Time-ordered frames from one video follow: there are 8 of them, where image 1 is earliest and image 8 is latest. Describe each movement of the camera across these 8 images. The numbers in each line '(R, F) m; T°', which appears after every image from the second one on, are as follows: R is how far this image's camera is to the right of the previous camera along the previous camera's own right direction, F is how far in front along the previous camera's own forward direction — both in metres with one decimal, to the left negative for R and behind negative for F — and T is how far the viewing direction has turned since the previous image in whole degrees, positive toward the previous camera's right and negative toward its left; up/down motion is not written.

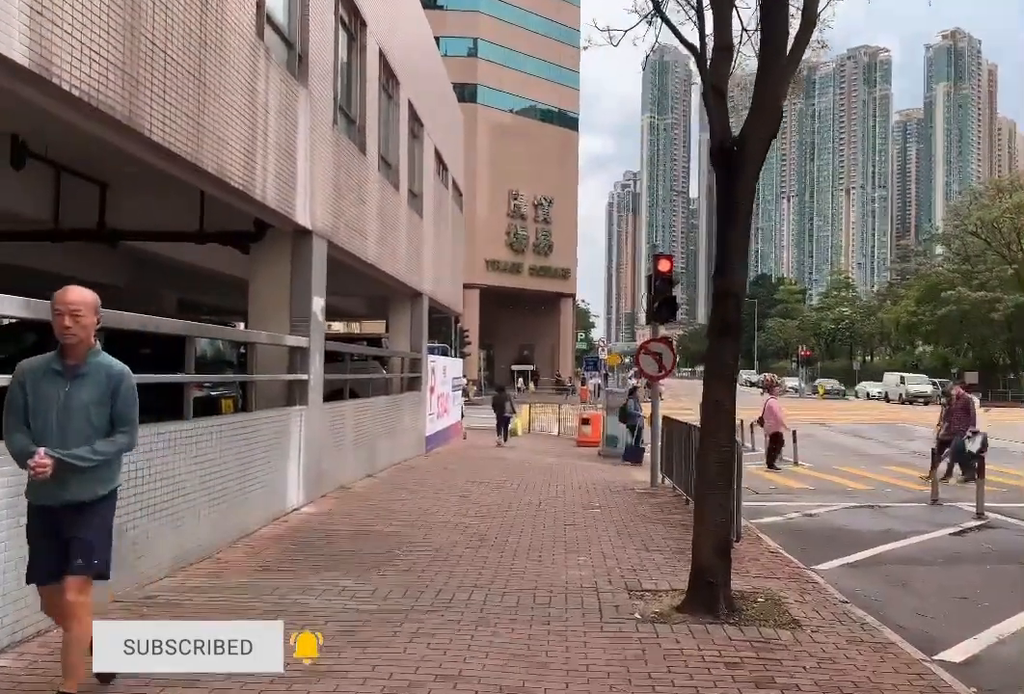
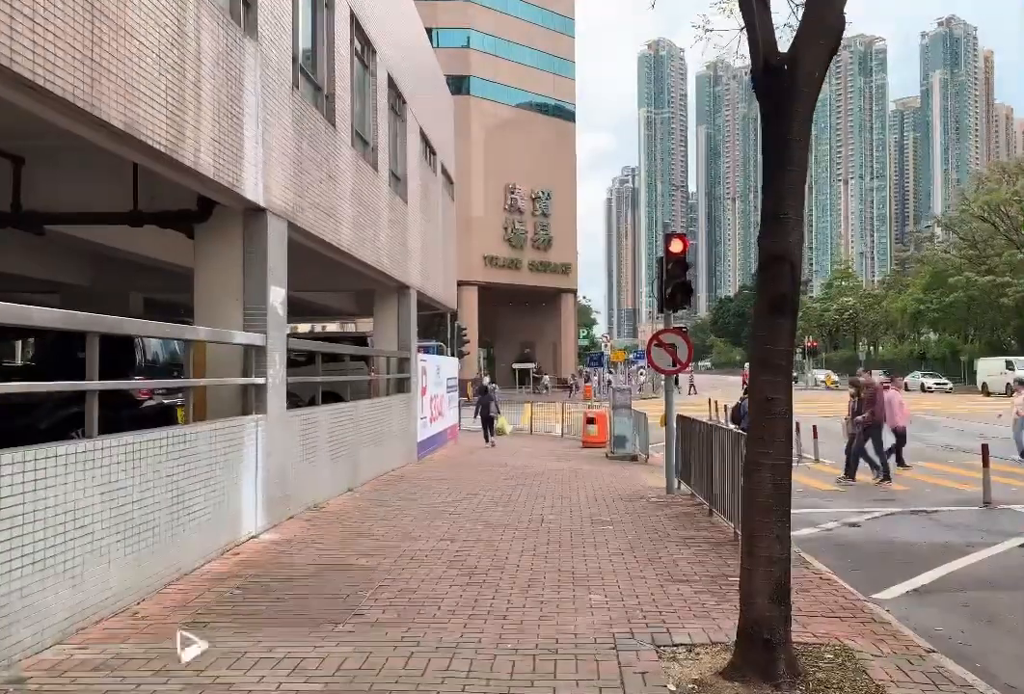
(+0.1, +1.5) m; 0°
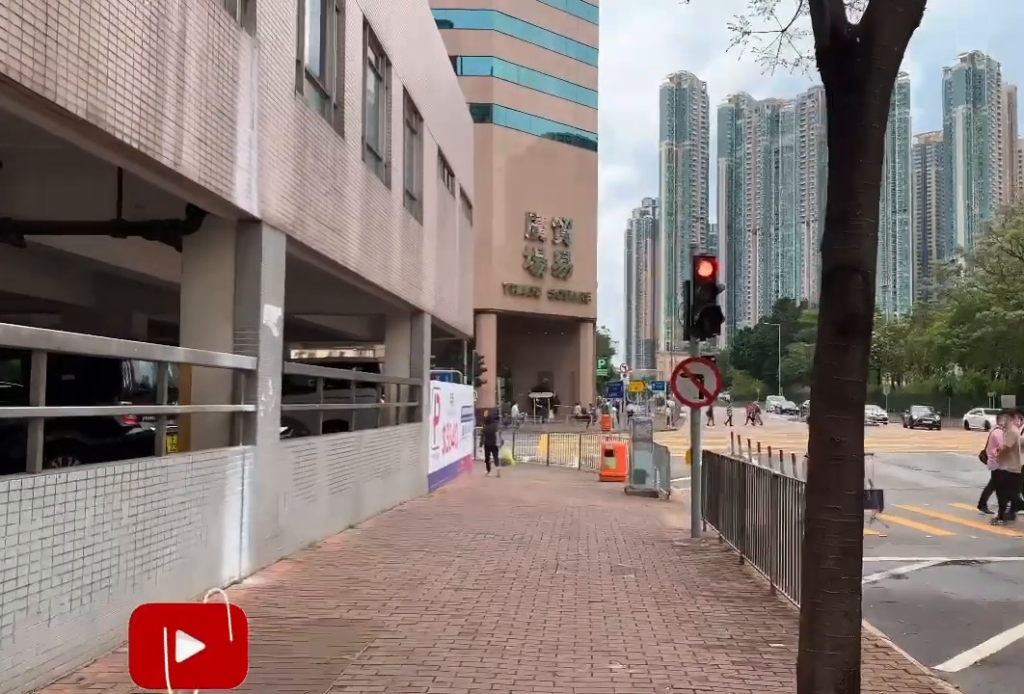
(0.0, +0.8) m; -1°
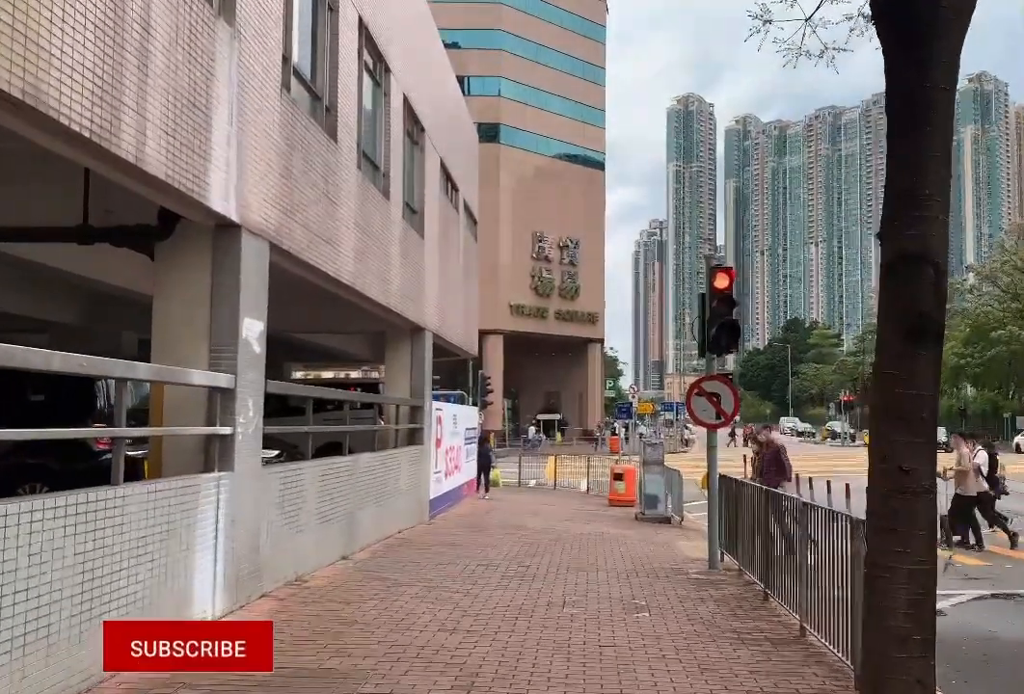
(0.0, +0.7) m; 0°
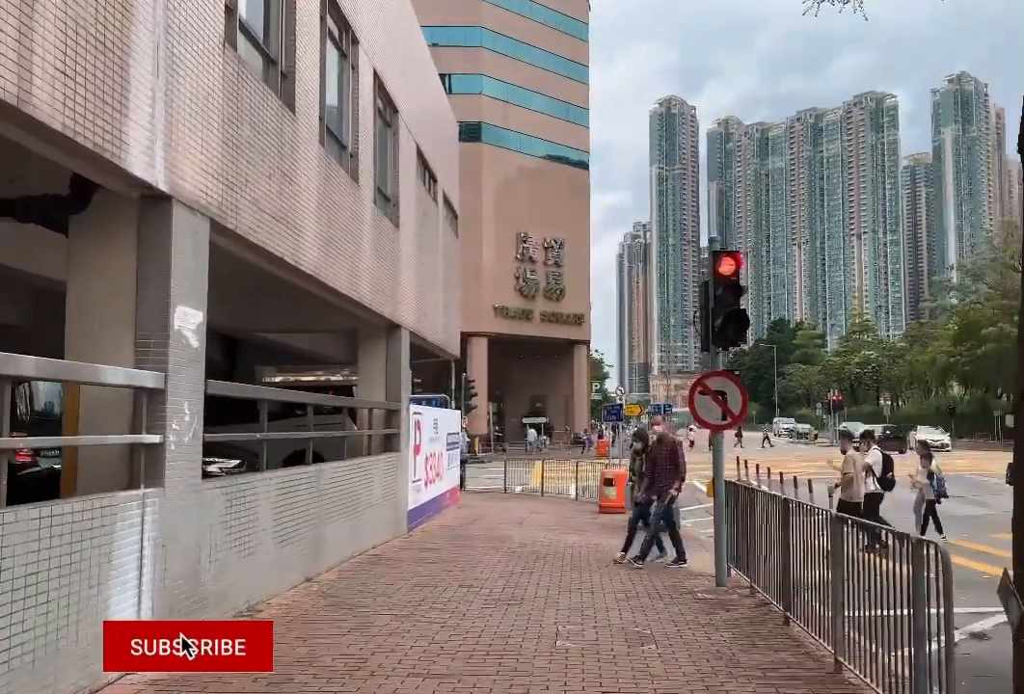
(0.0, +1.1) m; +1°
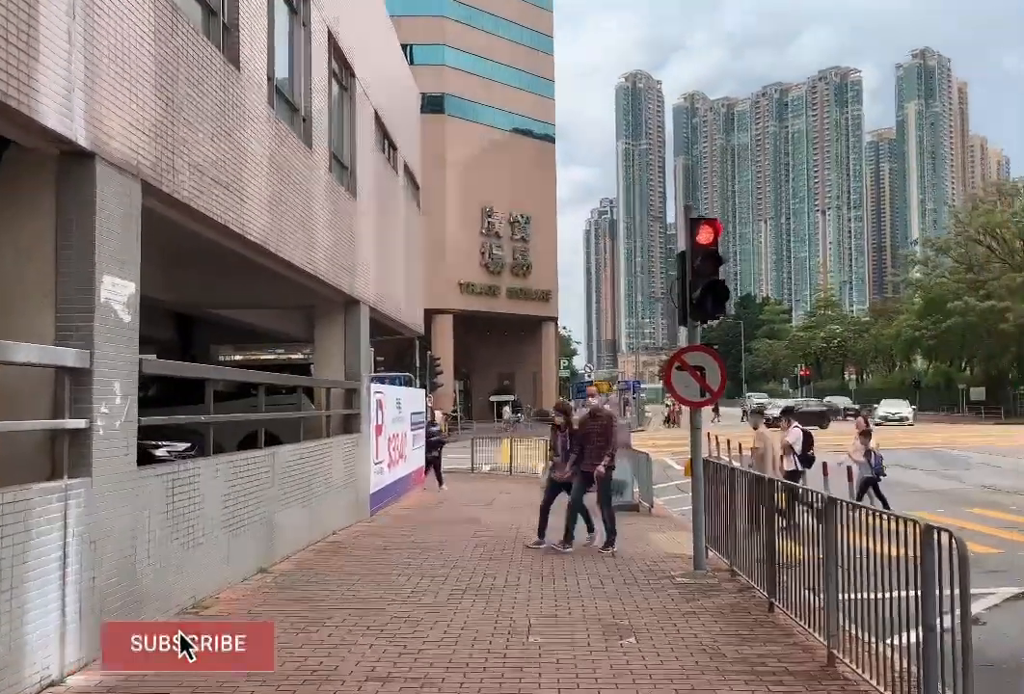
(0.0, +0.6) m; +2°
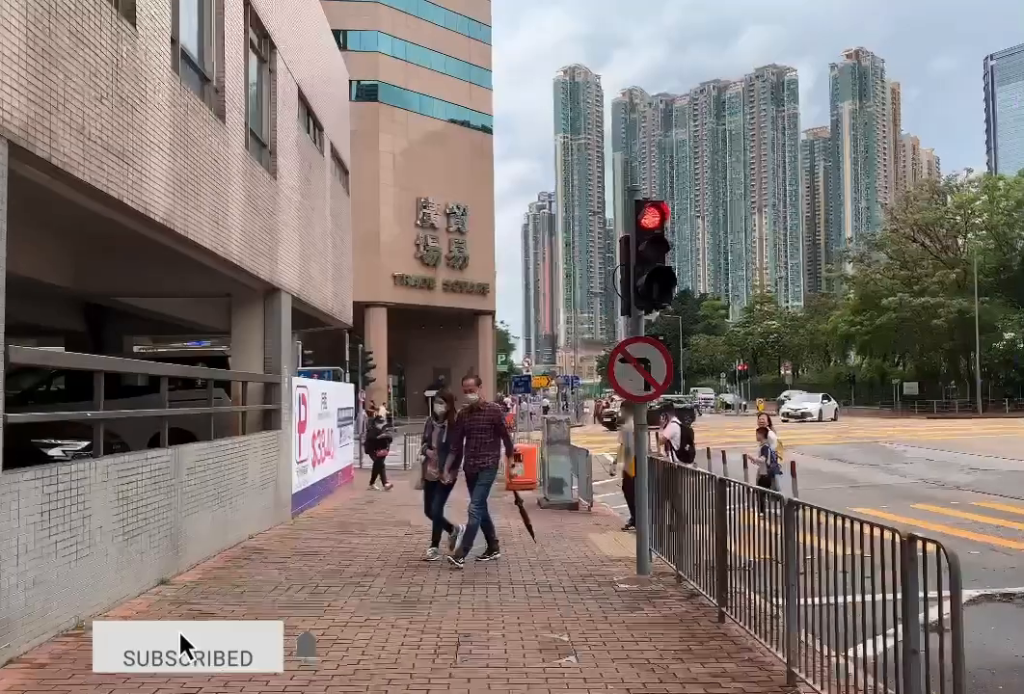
(+0.1, +0.7) m; +3°
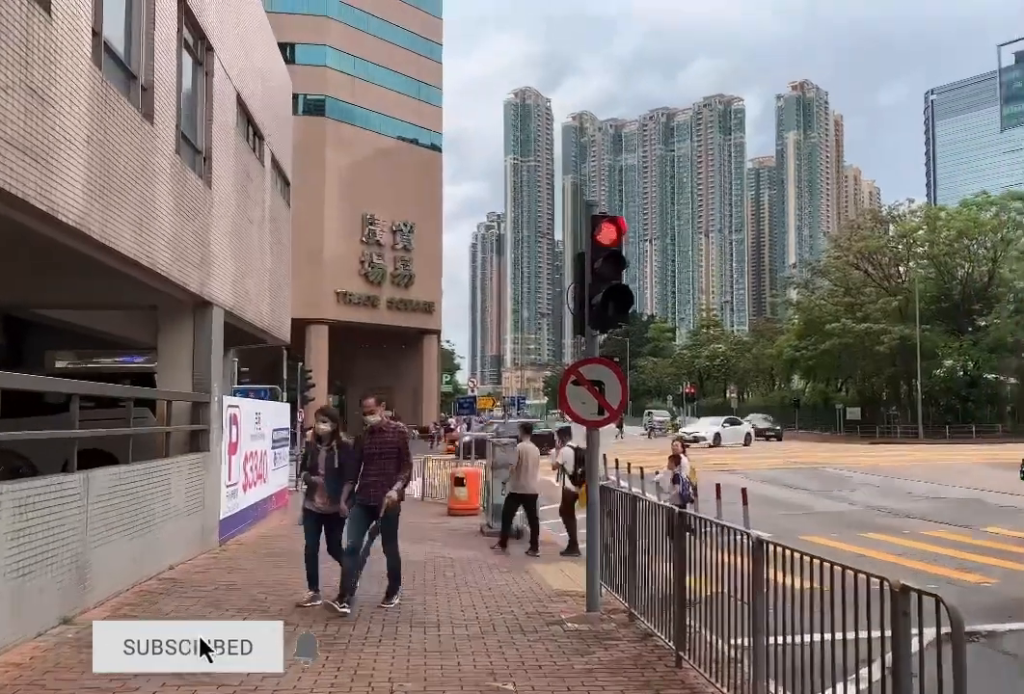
(0.0, +0.6) m; +3°
